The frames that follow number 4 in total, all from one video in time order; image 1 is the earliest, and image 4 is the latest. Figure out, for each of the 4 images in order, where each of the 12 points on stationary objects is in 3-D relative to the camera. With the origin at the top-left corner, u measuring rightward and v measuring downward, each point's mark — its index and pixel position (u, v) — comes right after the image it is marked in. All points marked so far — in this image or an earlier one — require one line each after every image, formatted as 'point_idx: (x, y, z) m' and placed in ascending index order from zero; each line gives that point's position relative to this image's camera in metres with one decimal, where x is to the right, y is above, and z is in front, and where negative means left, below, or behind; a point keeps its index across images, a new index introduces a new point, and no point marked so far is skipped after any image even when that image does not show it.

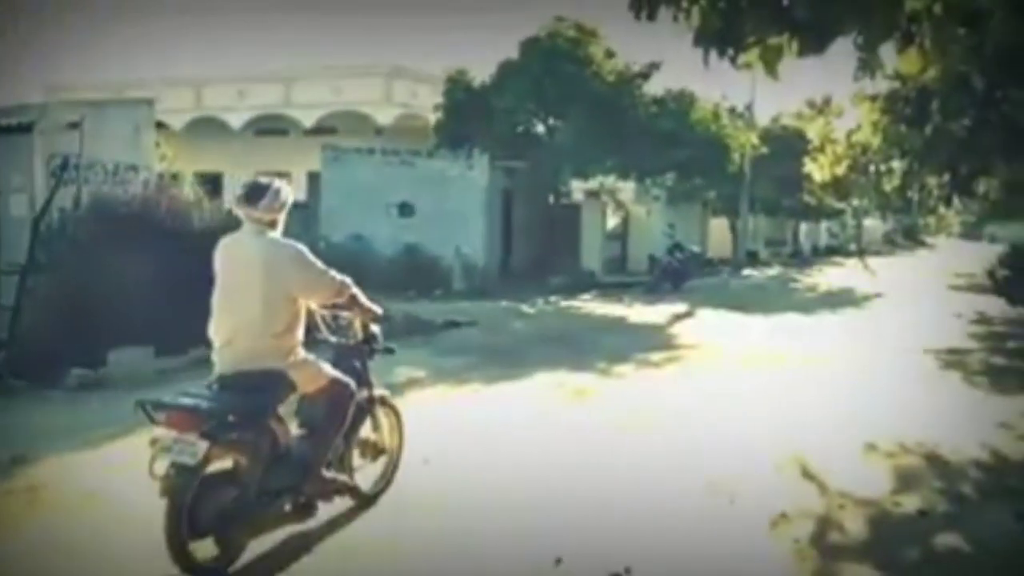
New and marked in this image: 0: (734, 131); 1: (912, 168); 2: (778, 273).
0: (+1.0, +0.7, +5.9) m
1: (+1.8, +0.5, +5.9) m
2: (+1.2, +0.1, +5.9) m
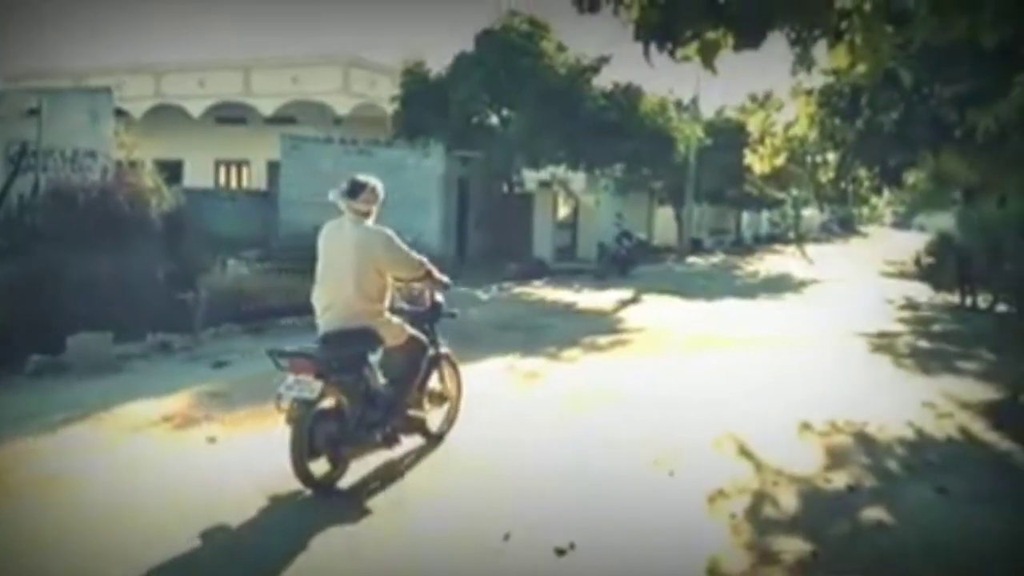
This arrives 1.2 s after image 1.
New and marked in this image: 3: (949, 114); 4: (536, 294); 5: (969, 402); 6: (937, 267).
0: (+0.8, +0.8, +6.1) m
1: (+1.6, +0.6, +6.1) m
2: (+1.0, +0.1, +6.1) m
3: (+2.1, +0.8, +6.3) m
4: (+0.1, 0.0, +6.2) m
5: (+2.1, -0.5, +6.0) m
6: (+1.9, +0.1, +6.0) m
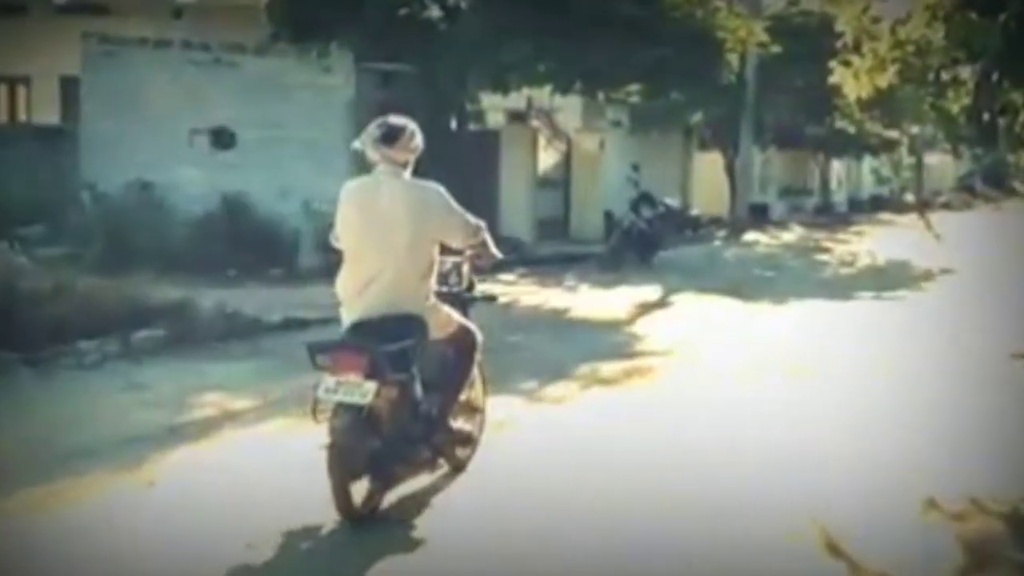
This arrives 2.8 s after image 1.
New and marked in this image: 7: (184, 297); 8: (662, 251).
0: (+0.6, +0.8, +3.8) m
1: (+1.4, +0.6, +3.8) m
2: (+0.8, +0.1, +3.8) m
3: (+2.0, +0.9, +4.0) m
4: (0.0, 0.0, +3.9) m
5: (+2.0, -0.5, +3.7) m
6: (+1.8, +0.1, +3.7) m
7: (-0.9, 0.0, +3.7) m
8: (+0.4, +0.1, +3.8) m
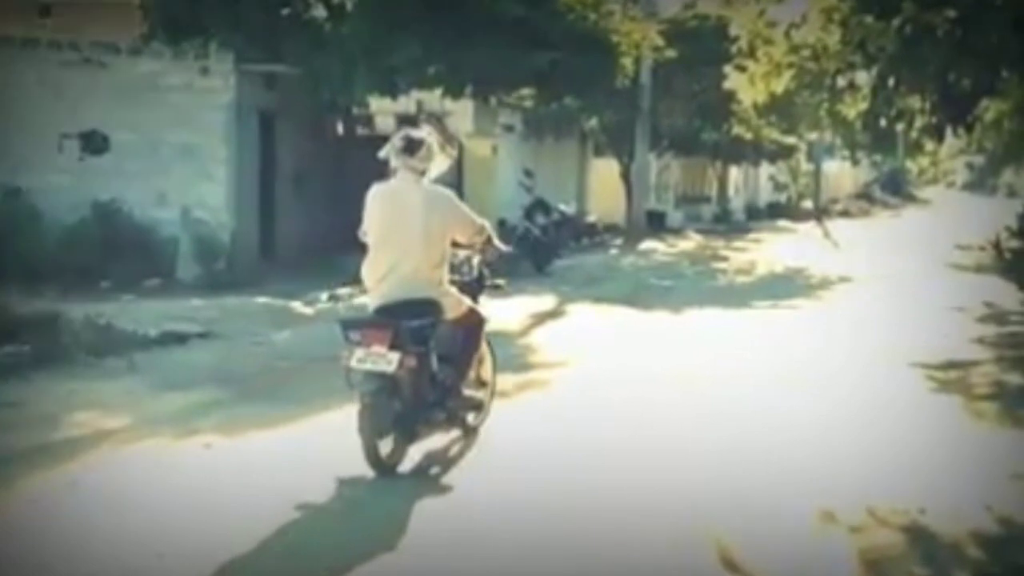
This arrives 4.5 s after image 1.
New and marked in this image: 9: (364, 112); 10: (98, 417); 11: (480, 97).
0: (+0.3, +0.8, +3.7) m
1: (+1.1, +0.6, +3.7) m
2: (+0.5, +0.1, +3.7) m
3: (+1.6, +0.8, +4.0) m
4: (-0.3, 0.0, +3.8) m
5: (+1.7, -0.5, +3.7) m
6: (+1.5, +0.1, +3.7) m
7: (-1.2, -0.1, +3.5) m
8: (+0.1, +0.1, +3.7) m
9: (-0.4, +0.5, +3.8) m
10: (-1.1, -0.4, +3.6) m
11: (-0.1, +0.5, +3.7) m
